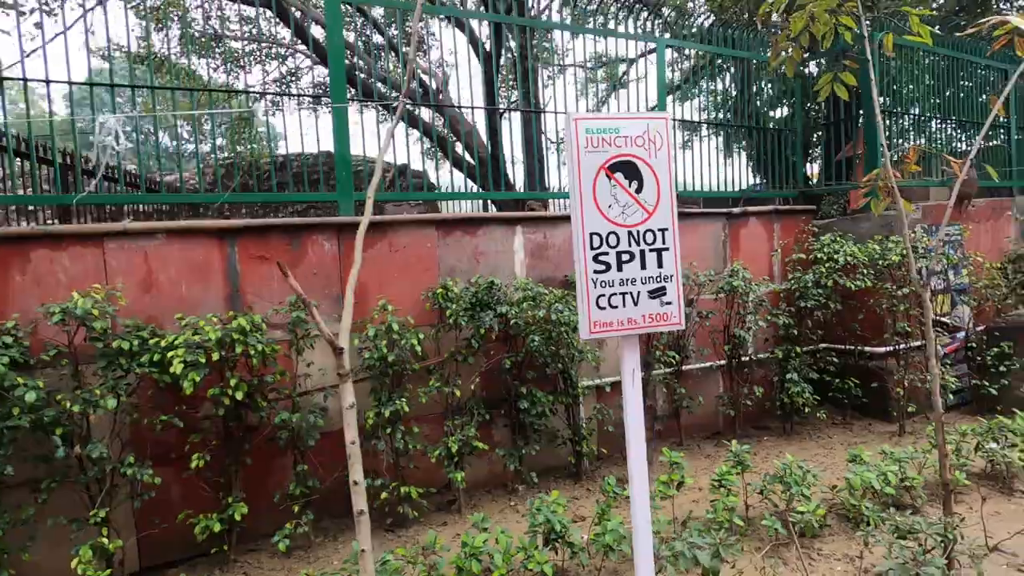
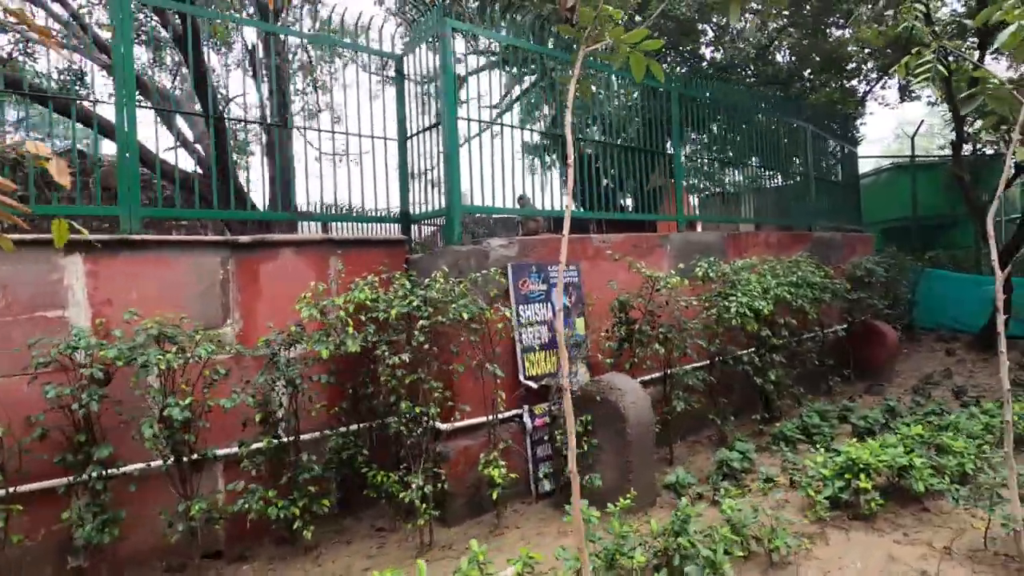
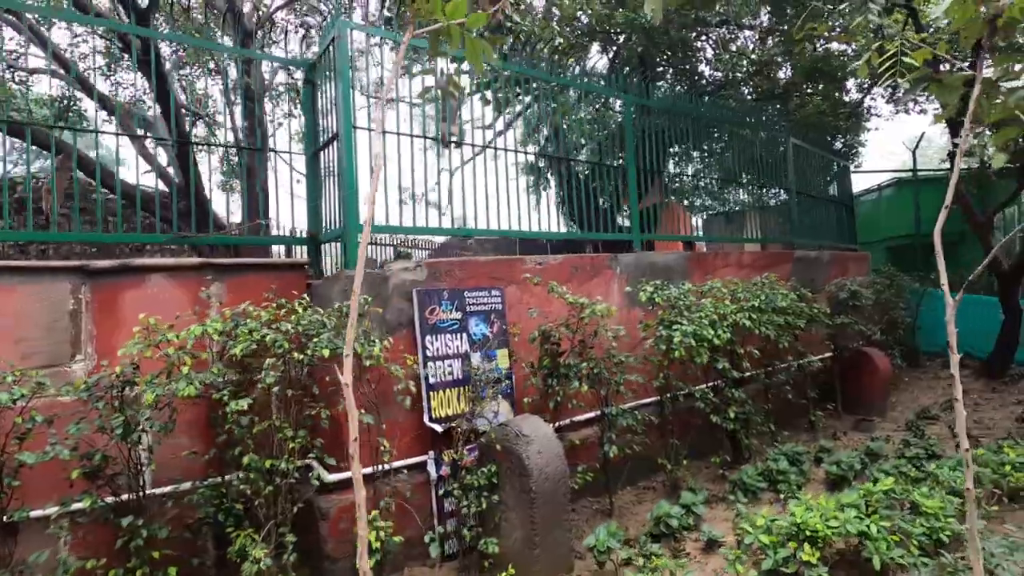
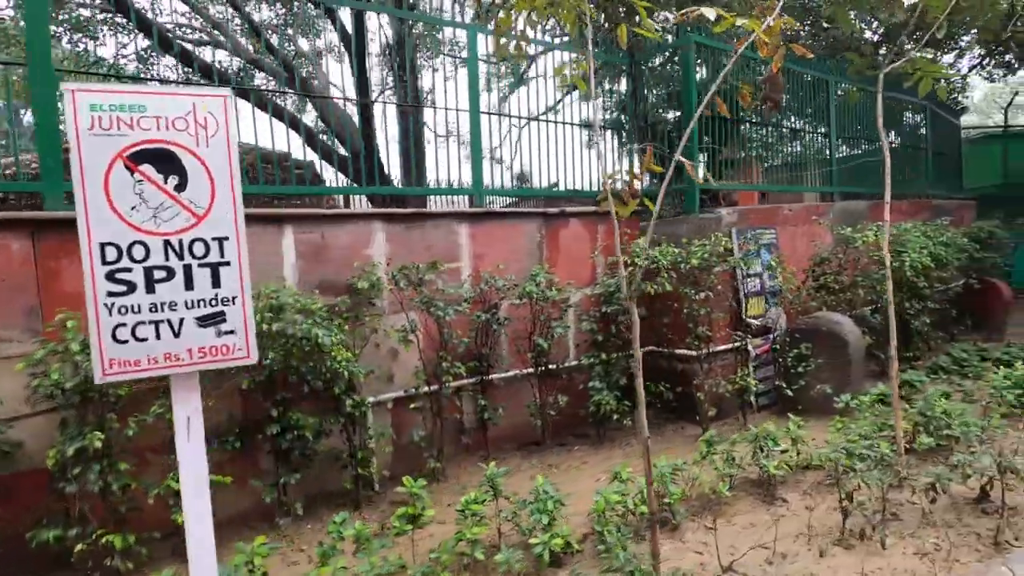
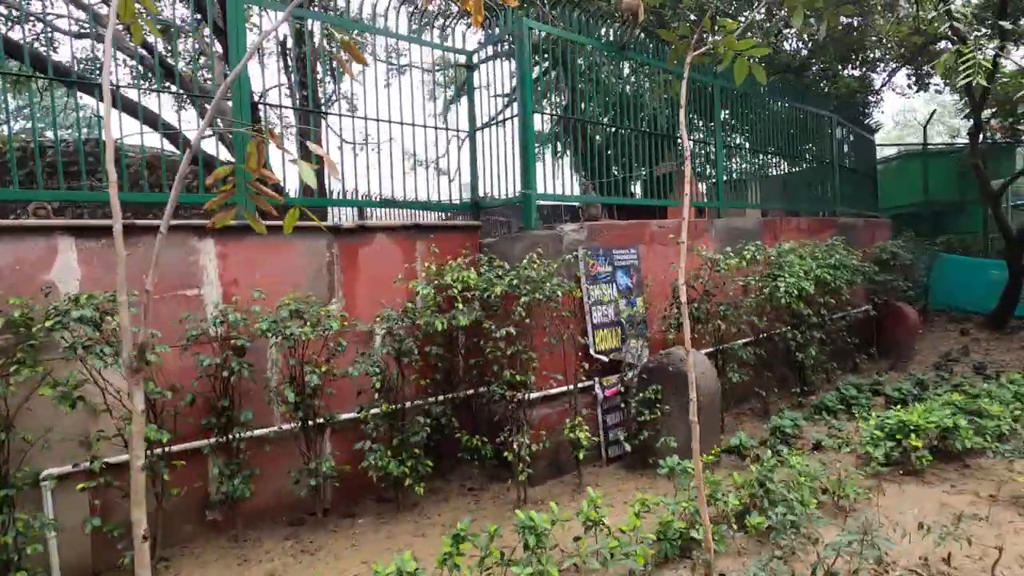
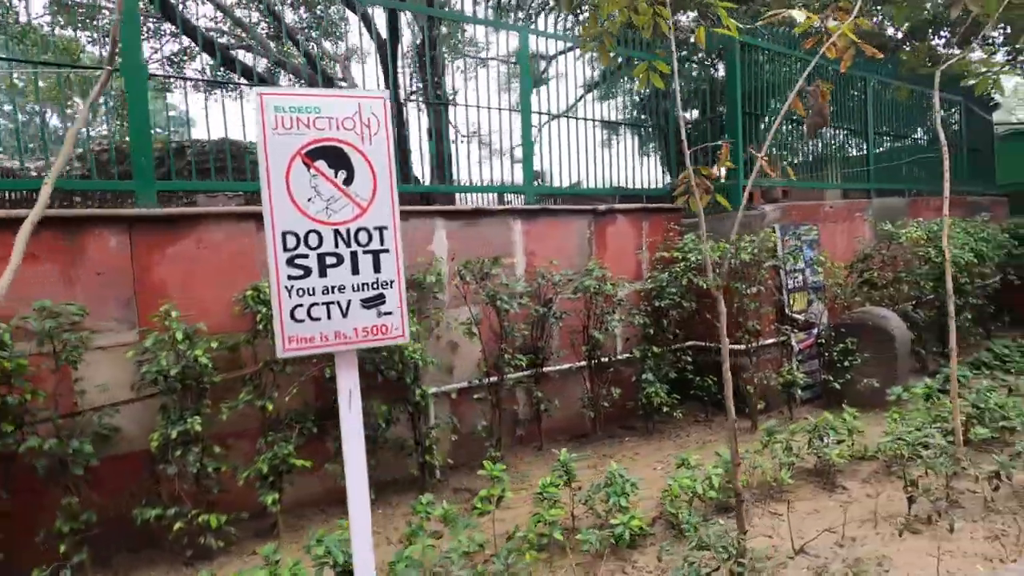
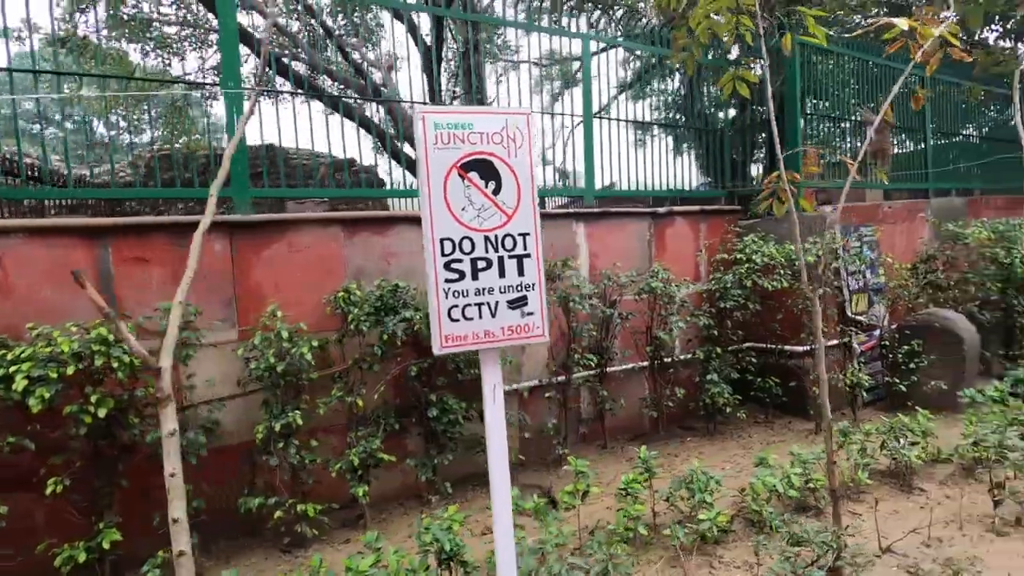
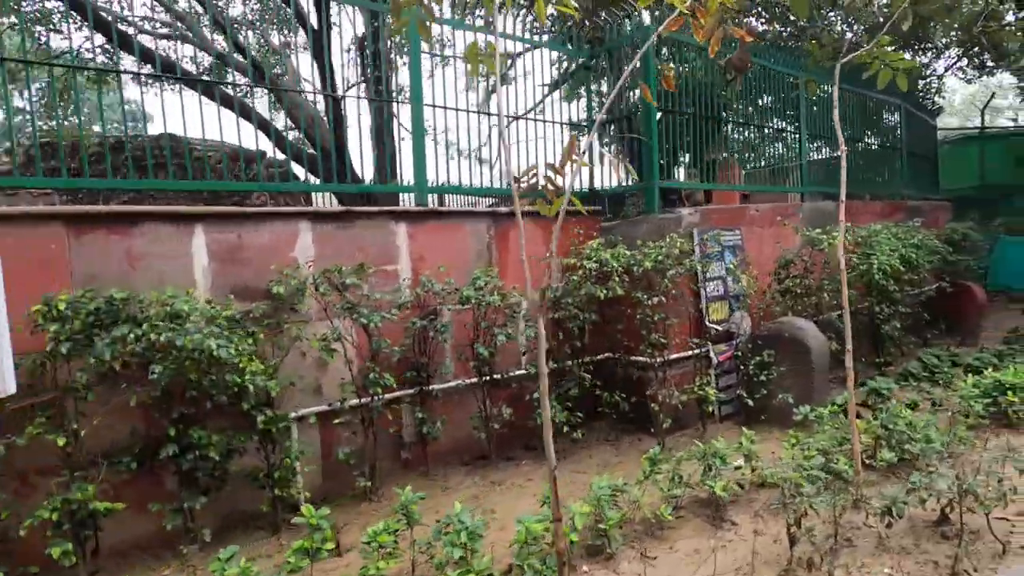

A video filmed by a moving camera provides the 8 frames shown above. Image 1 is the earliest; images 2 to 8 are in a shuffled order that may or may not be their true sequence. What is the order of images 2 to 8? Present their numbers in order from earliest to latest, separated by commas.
7, 6, 4, 8, 5, 2, 3
